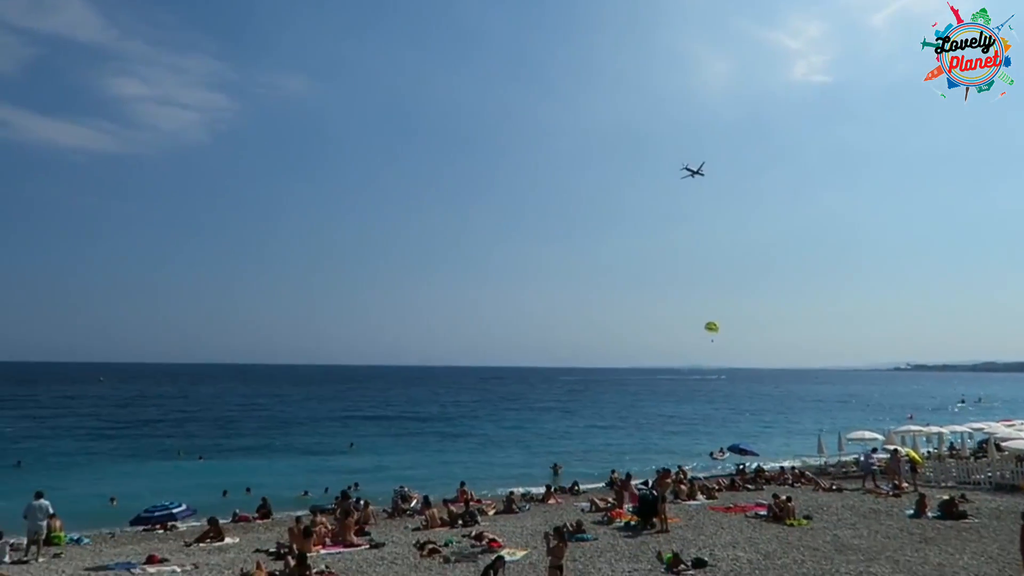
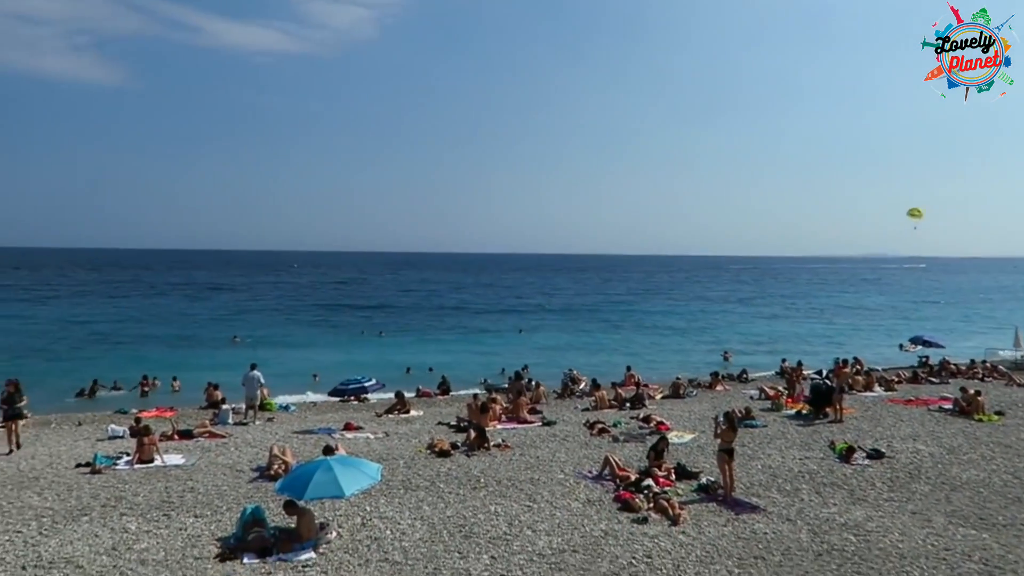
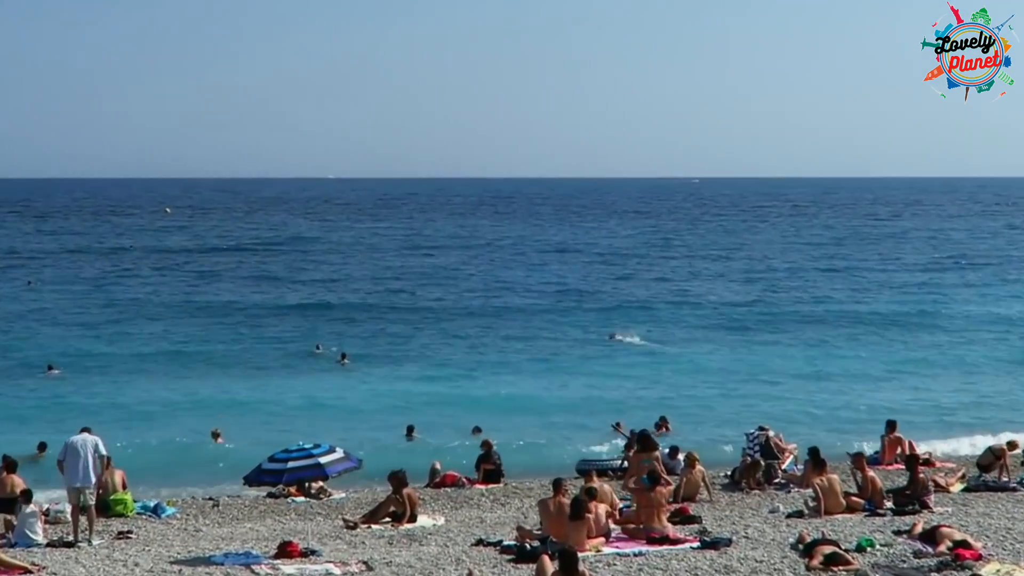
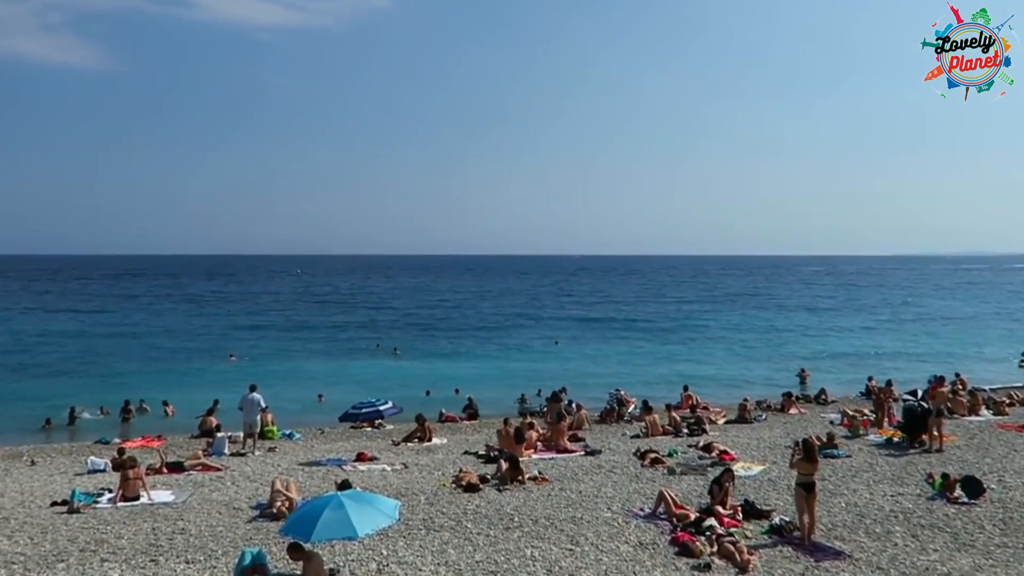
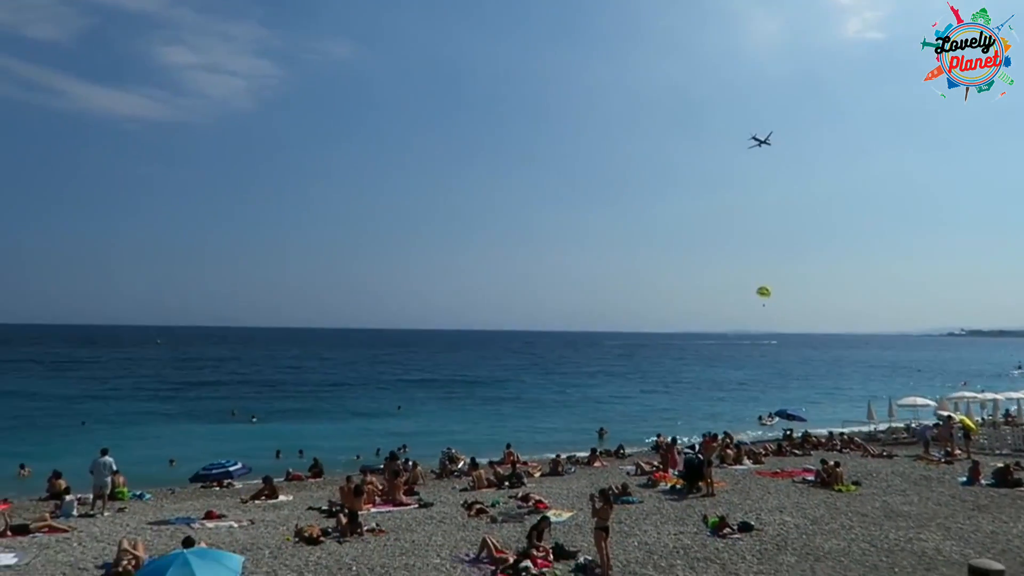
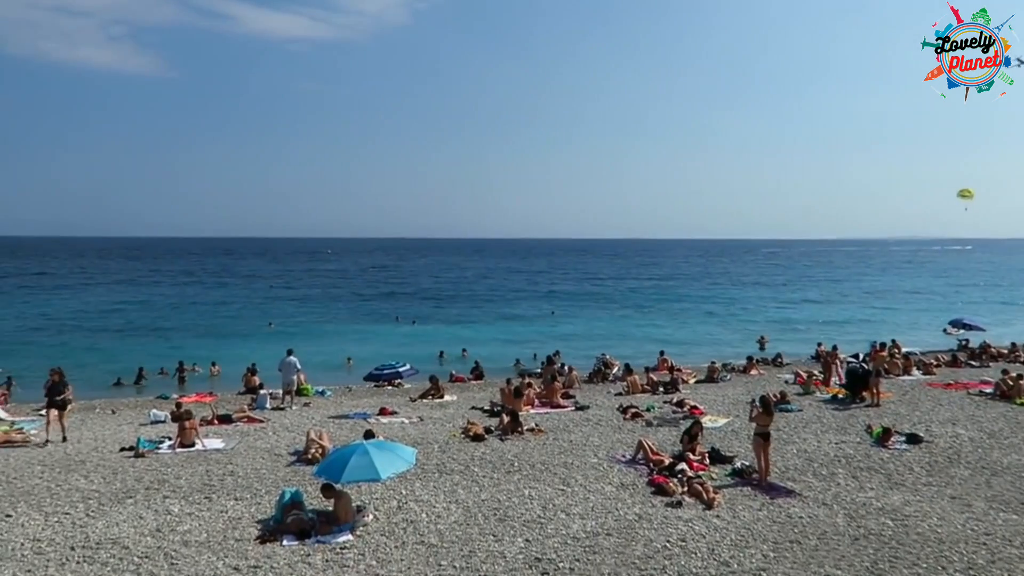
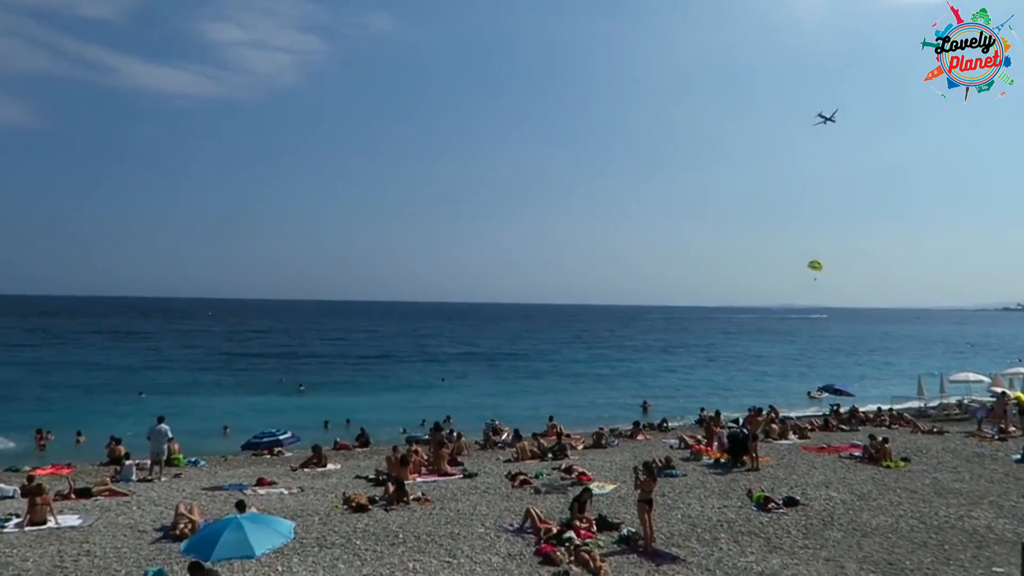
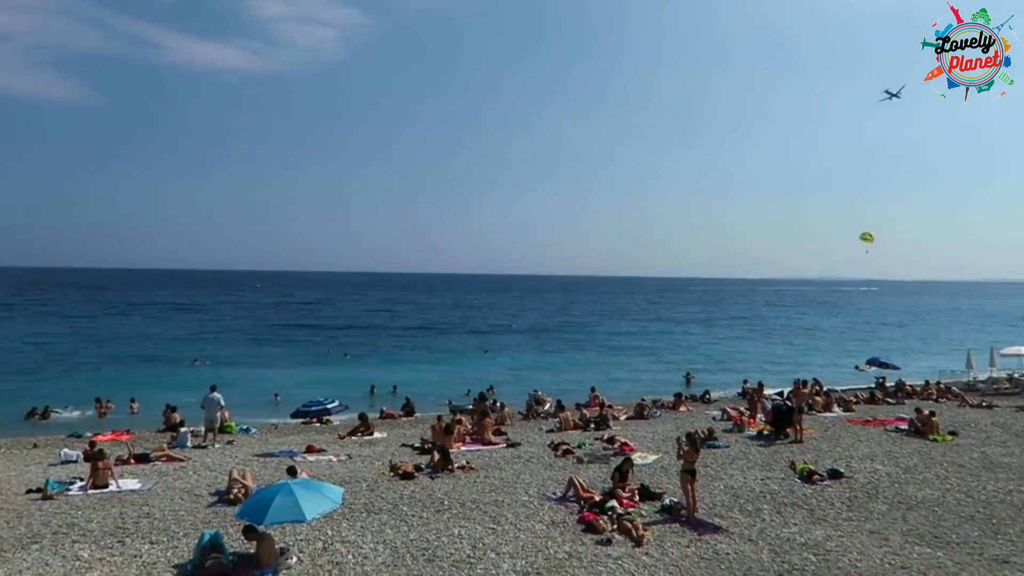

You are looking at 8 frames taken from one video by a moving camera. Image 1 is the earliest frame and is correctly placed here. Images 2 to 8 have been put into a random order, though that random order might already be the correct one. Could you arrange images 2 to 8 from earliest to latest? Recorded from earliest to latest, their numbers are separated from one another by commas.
5, 7, 8, 2, 6, 4, 3
